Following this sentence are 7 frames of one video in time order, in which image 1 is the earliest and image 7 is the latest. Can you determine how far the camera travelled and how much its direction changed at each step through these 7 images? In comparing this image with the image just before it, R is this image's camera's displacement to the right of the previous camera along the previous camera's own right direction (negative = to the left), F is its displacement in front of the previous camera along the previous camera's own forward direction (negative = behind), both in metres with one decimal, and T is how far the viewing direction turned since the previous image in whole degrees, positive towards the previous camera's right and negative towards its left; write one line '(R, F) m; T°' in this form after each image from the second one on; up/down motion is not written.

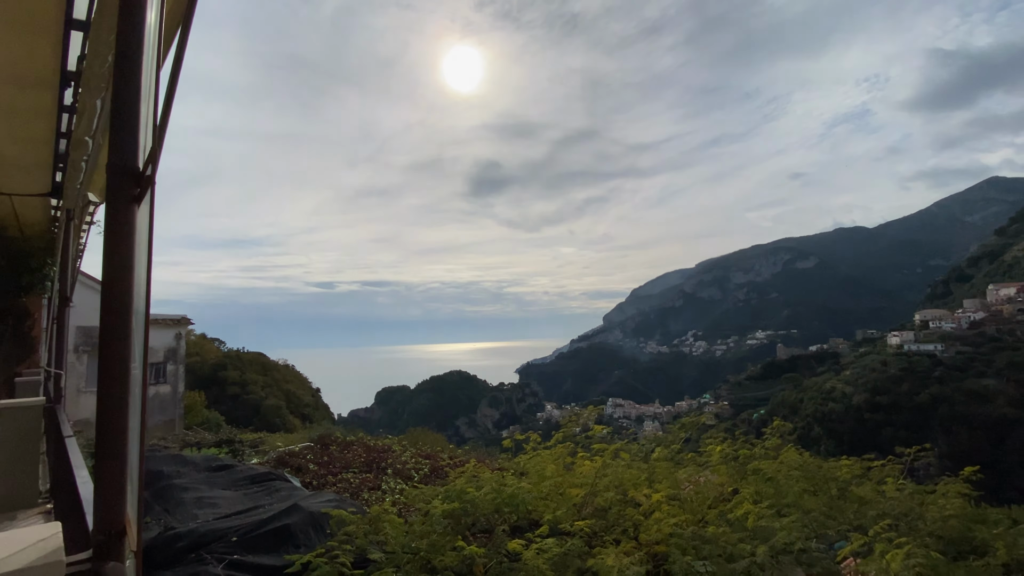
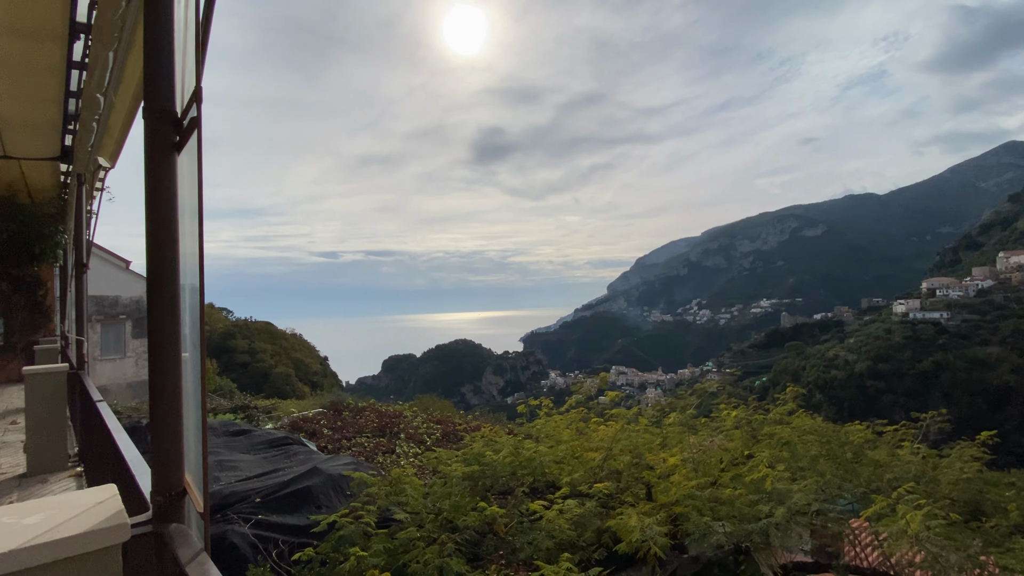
(0.0, 0.0) m; 0°
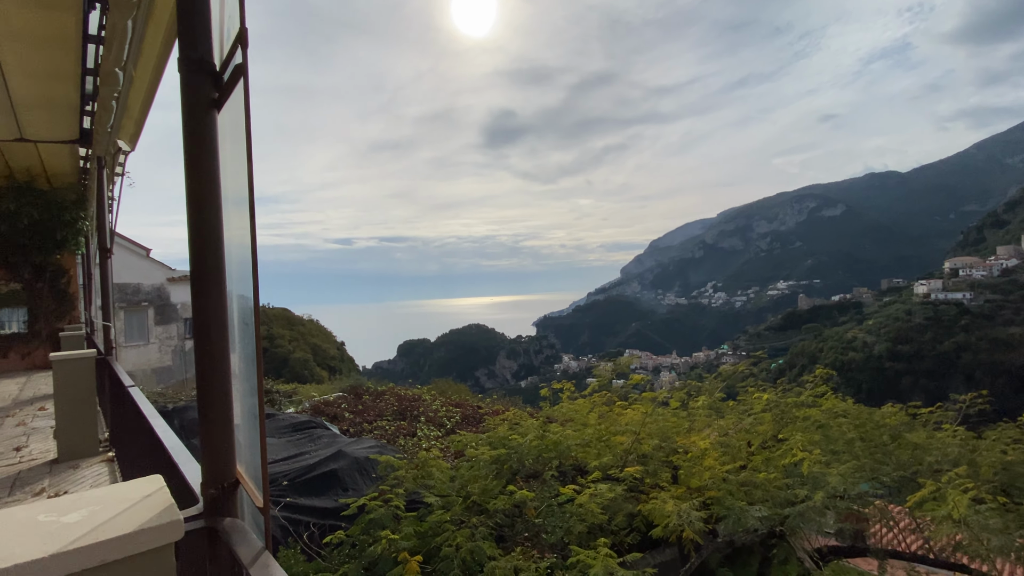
(0.0, 0.0) m; -1°
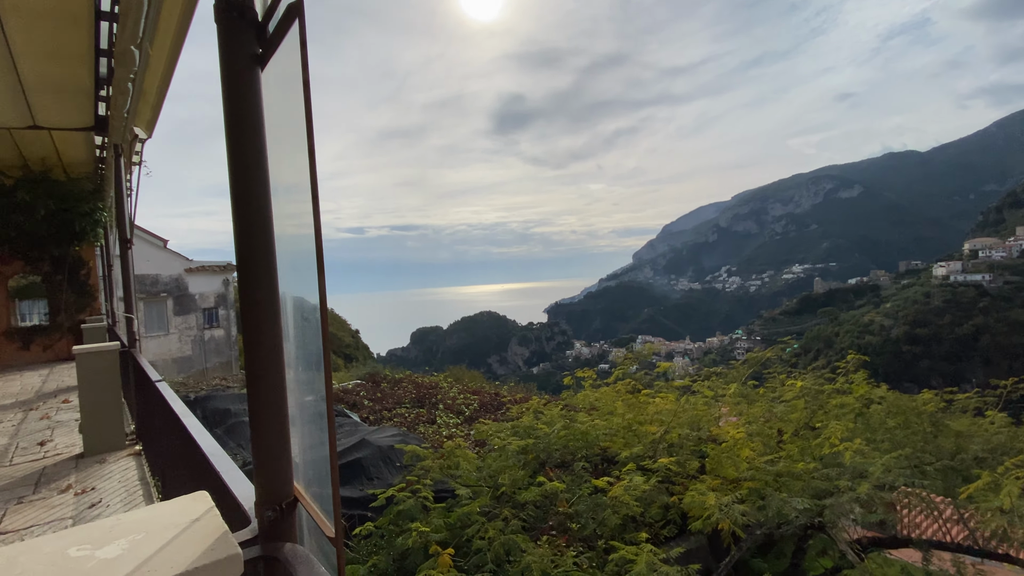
(0.0, 0.0) m; -1°
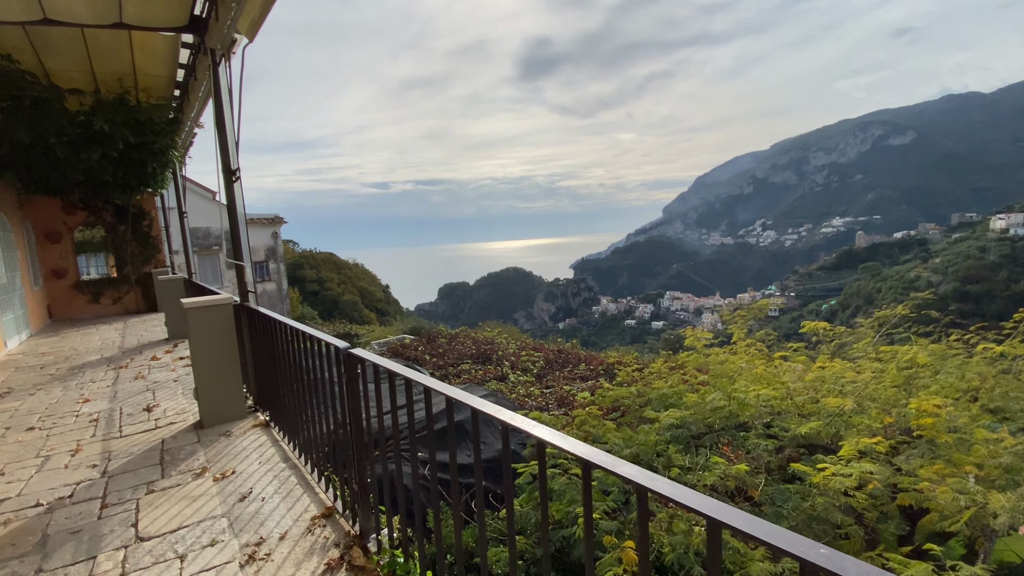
(-1.1, -1.8) m; -2°
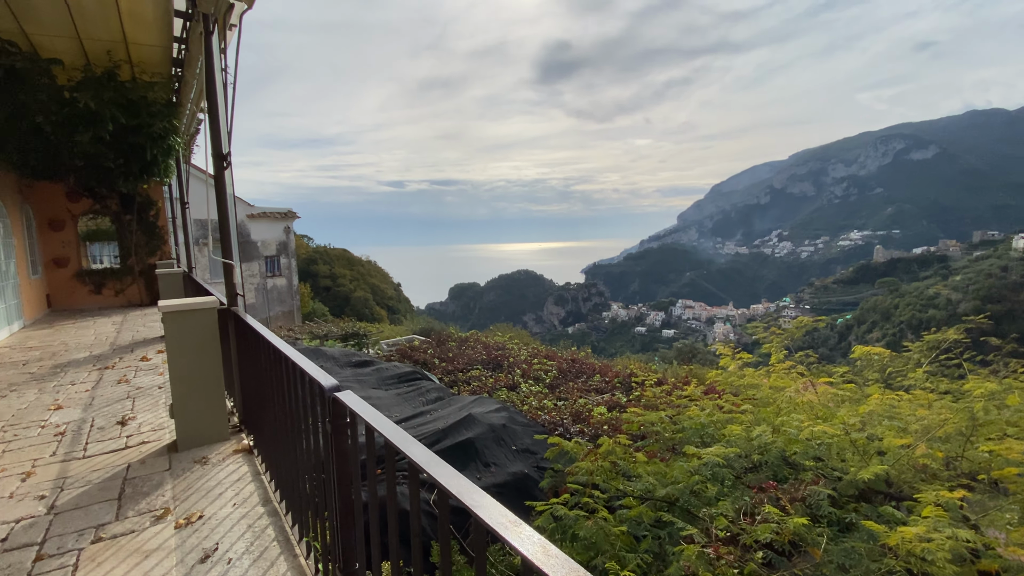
(0.0, +0.1) m; -1°
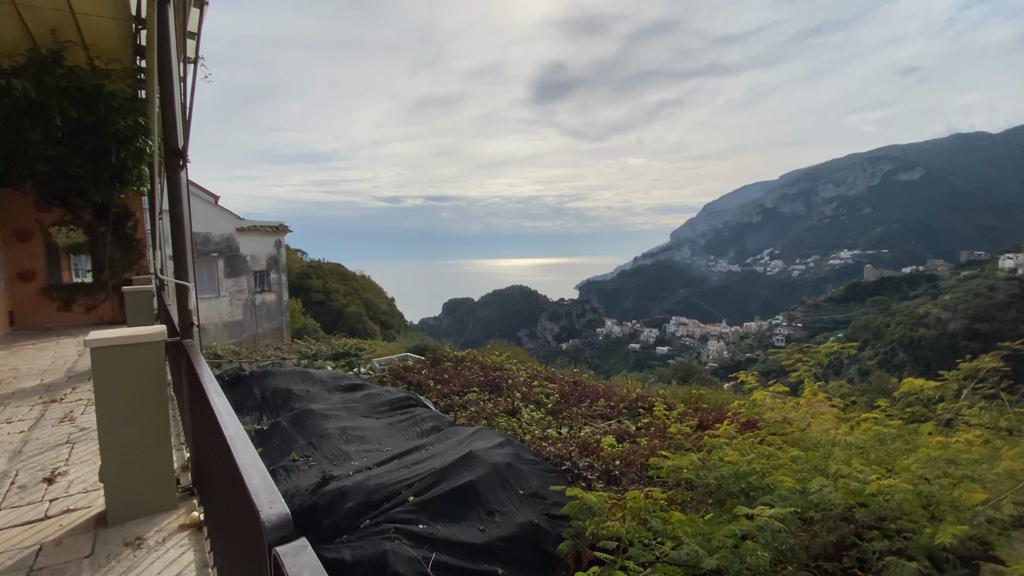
(0.0, +0.1) m; 0°
